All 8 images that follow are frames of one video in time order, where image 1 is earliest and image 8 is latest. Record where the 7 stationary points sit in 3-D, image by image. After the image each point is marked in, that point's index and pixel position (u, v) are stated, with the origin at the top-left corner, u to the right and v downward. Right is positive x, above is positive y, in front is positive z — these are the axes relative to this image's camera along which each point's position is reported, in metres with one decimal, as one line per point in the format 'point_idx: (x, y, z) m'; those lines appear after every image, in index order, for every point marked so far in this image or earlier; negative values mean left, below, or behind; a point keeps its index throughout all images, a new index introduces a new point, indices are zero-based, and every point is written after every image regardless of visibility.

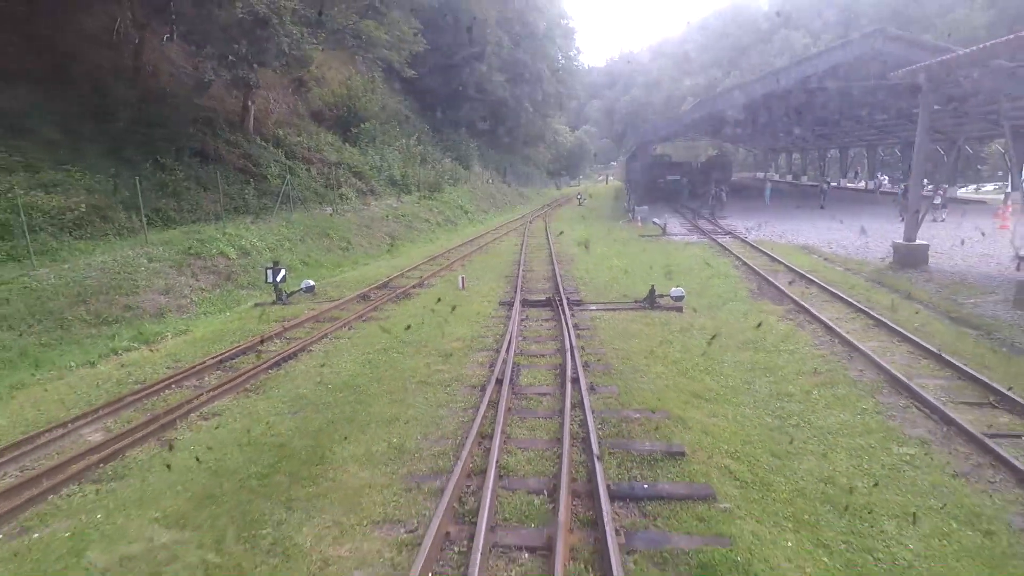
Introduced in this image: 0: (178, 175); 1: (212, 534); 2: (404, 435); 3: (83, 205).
0: (-11.0, +3.7, +19.1) m
1: (-2.3, -1.9, +4.4) m
2: (-1.1, -1.5, +6.0) m
3: (-11.4, +2.2, +15.4) m
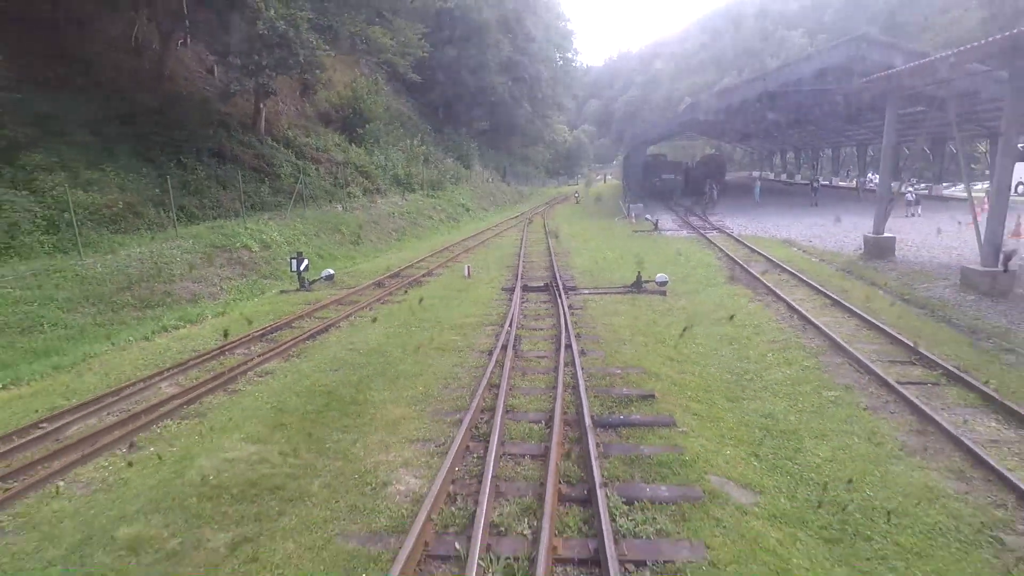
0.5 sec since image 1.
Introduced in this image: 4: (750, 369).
0: (-11.0, +4.0, +20.4) m
1: (-2.2, -1.6, +5.8) m
2: (-1.1, -1.2, +7.4) m
3: (-11.4, +2.5, +16.7) m
4: (+3.2, -1.1, +8.0) m
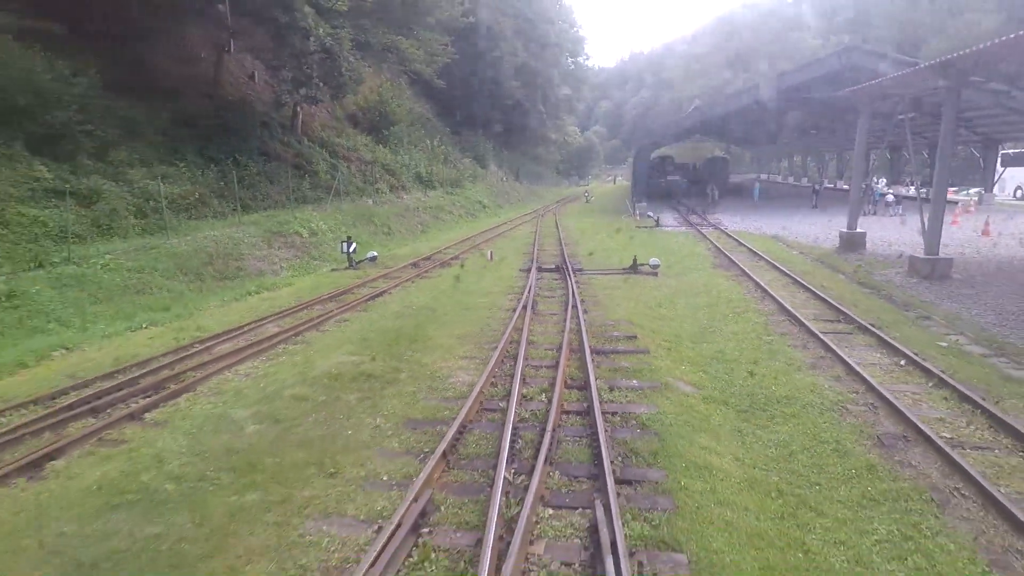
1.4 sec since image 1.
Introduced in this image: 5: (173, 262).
0: (-10.3, +4.7, +23.1) m
1: (-1.9, -1.0, +8.3) m
2: (-0.7, -0.7, +9.9) m
3: (-10.8, +3.2, +19.4) m
4: (+3.5, -0.6, +10.4) m
5: (-8.6, +0.7, +14.8) m
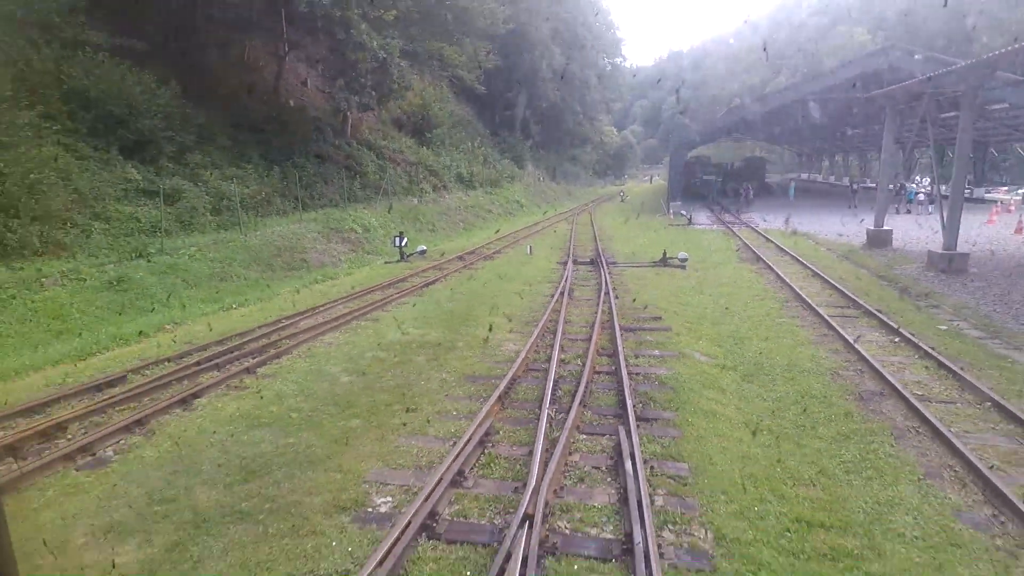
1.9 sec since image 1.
0: (-8.8, +5.0, +25.0) m
1: (-1.3, -0.8, +9.8) m
2: (0.0, -0.4, +11.3) m
3: (-9.5, +3.5, +21.3) m
4: (+4.3, -0.4, +11.5) m
5: (-7.6, +1.0, +16.7) m
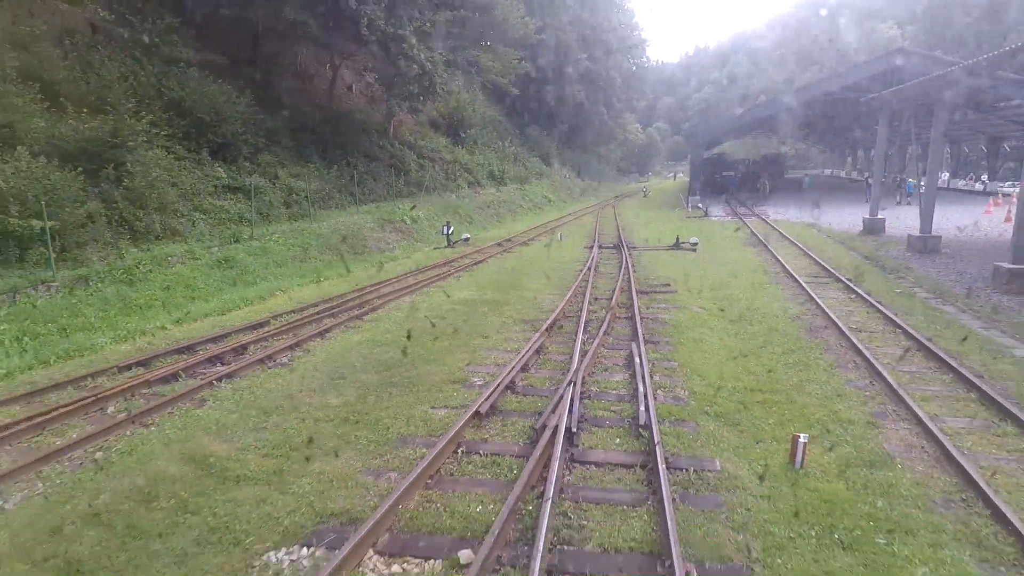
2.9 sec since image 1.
0: (-7.3, +5.7, +28.0) m
1: (-0.4, -0.1, +12.5) m
2: (+0.9, +0.2, +14.0) m
3: (-8.2, +4.2, +24.4) m
4: (+5.2, +0.3, +14.1) m
5: (-6.5, +1.6, +19.6) m
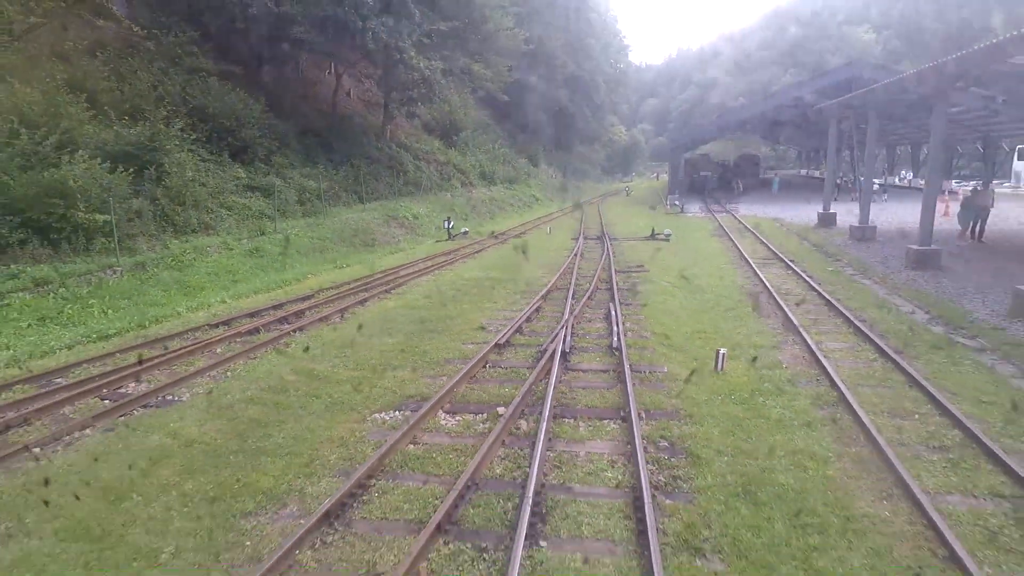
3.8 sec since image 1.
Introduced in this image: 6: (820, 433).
0: (-7.7, +6.1, +30.3) m
1: (-0.4, +0.4, +15.0) m
2: (+0.8, +0.7, +16.5) m
3: (-8.5, +4.6, +26.7) m
4: (+5.2, +0.8, +16.7) m
5: (-6.7, +2.1, +22.0) m
6: (+3.1, -1.5, +5.9) m
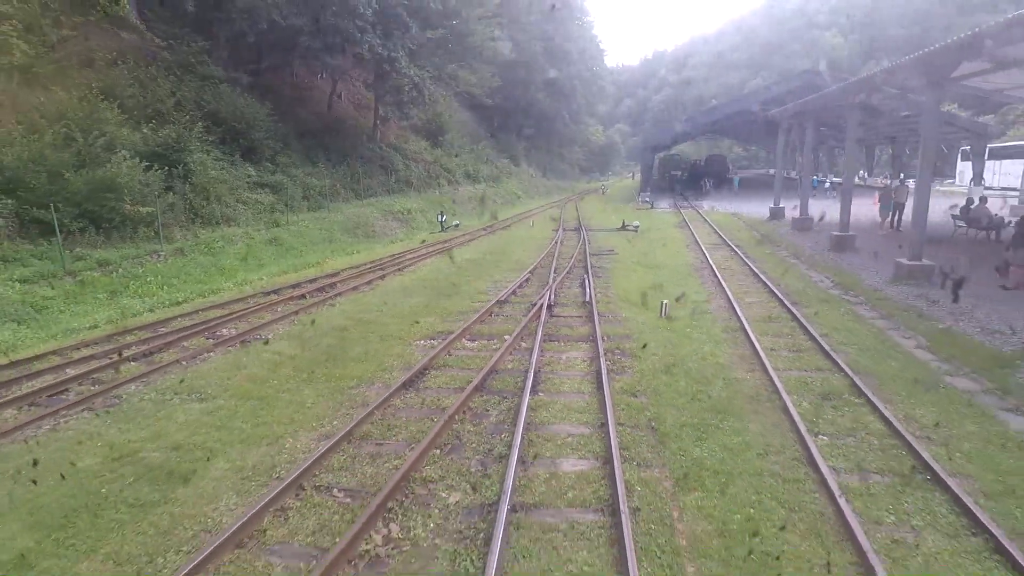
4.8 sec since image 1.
0: (-8.6, +6.7, +32.8) m
1: (-0.7, +0.9, +17.8) m
2: (+0.5, +1.3, +19.3) m
3: (-9.2, +5.1, +29.1) m
4: (+4.8, +1.4, +19.6) m
5: (-7.2, +2.6, +24.5) m
6: (+3.2, -0.9, +8.8) m
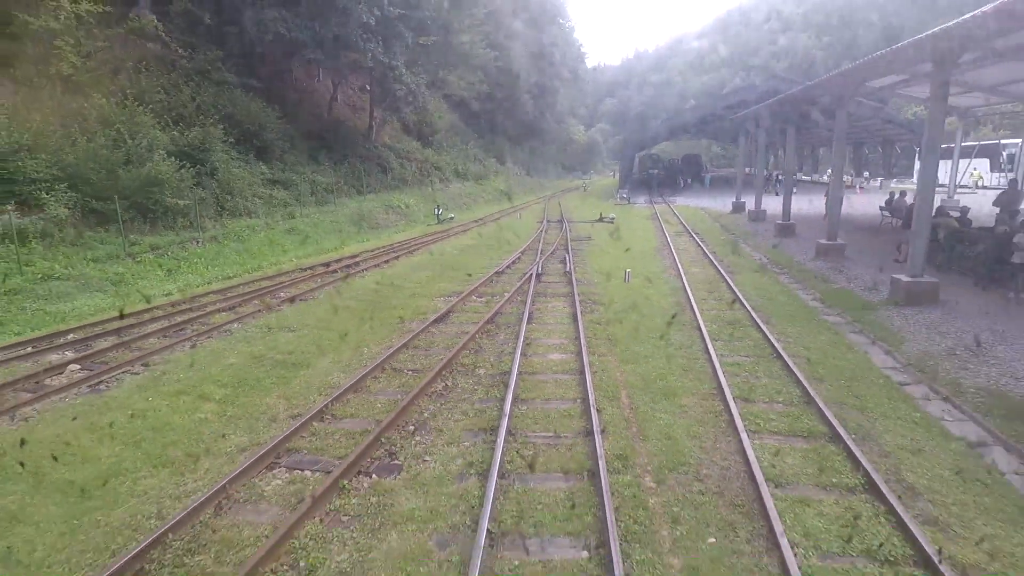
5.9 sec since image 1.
0: (-9.3, +7.4, +35.5) m
1: (-1.0, +1.6, +20.7) m
2: (+0.2, +2.0, +22.3) m
3: (-9.8, +5.8, +31.8) m
4: (+4.5, +2.1, +22.7) m
5: (-7.6, +3.3, +27.3) m
6: (+3.2, -0.2, +11.8) m
